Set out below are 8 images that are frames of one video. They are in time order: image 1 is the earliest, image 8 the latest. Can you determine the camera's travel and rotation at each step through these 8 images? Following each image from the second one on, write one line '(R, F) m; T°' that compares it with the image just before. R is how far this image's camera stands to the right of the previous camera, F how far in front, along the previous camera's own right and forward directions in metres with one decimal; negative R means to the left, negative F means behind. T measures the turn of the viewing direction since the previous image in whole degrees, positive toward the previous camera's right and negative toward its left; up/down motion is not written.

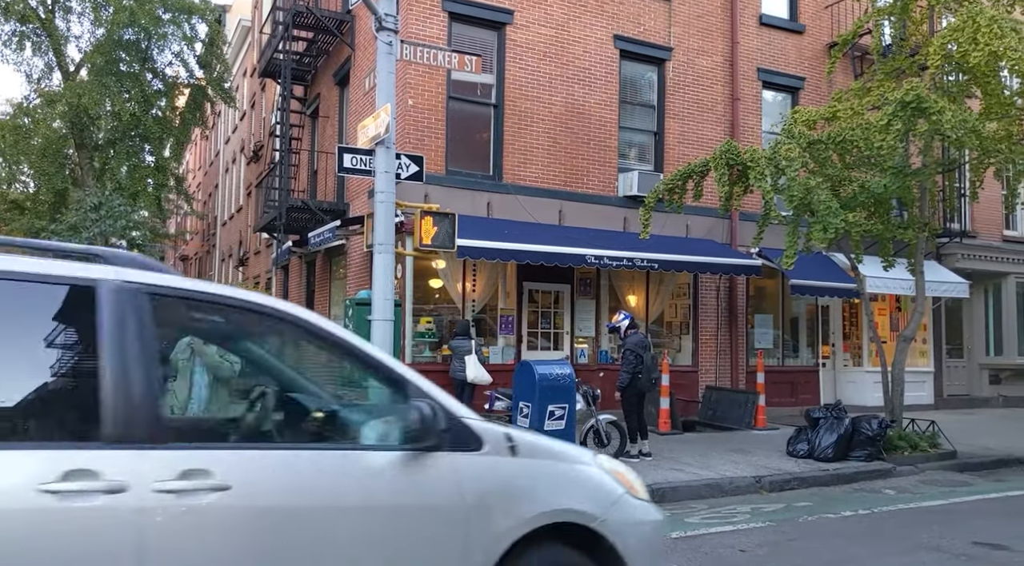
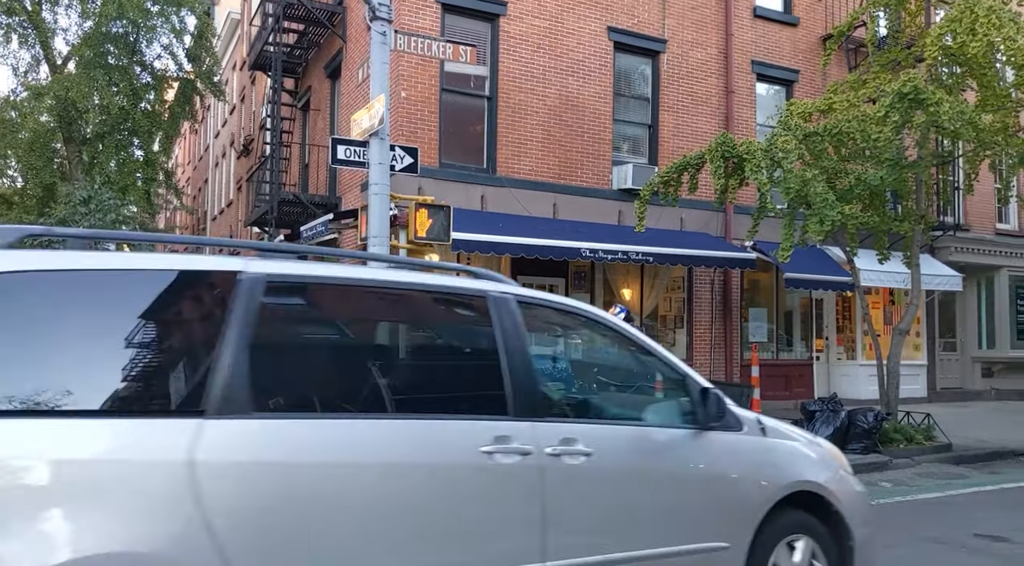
(0.0, +0.1) m; +1°
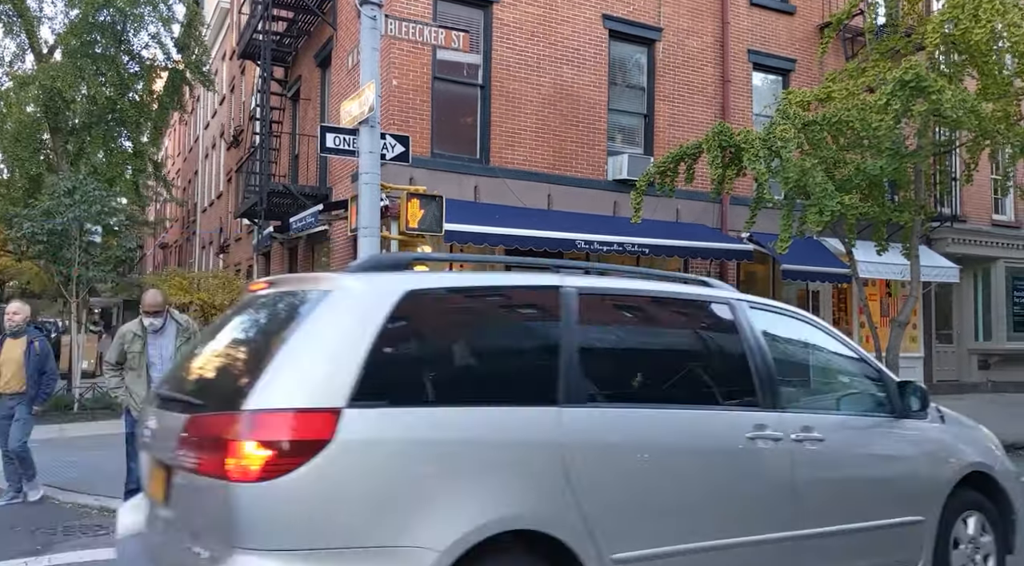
(0.0, +0.2) m; 0°
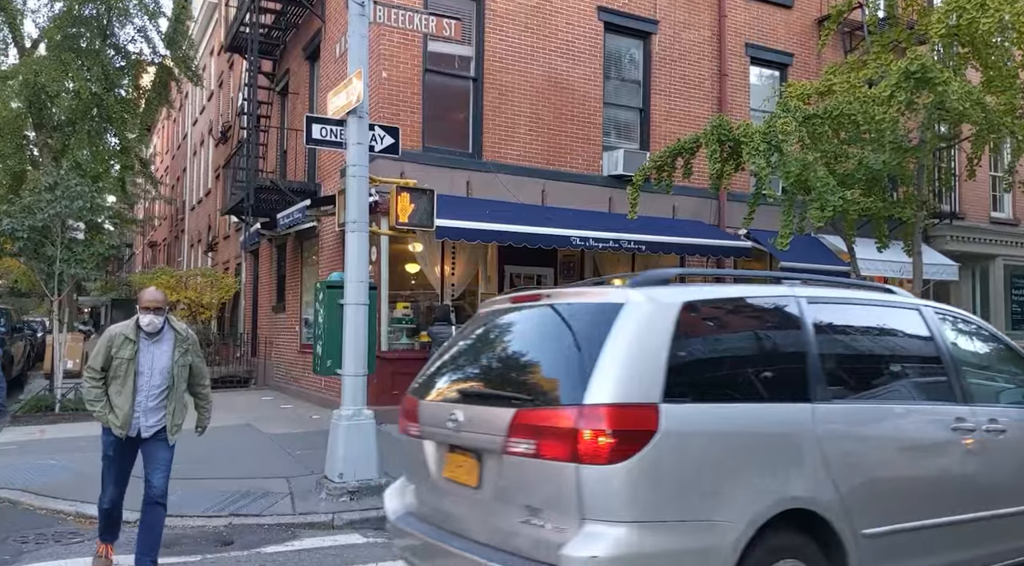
(0.0, +0.3) m; 0°
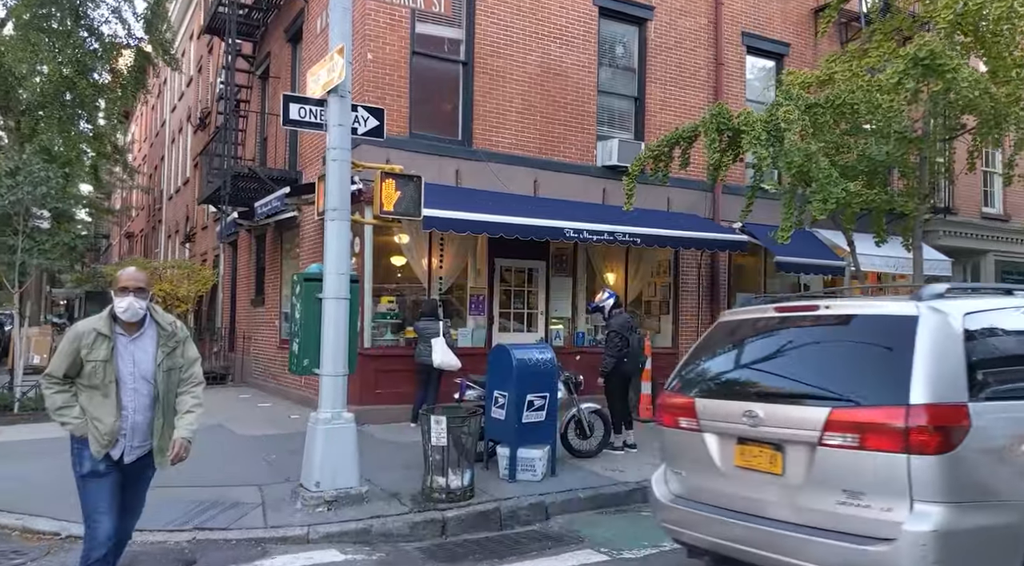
(-0.1, +0.5) m; +1°
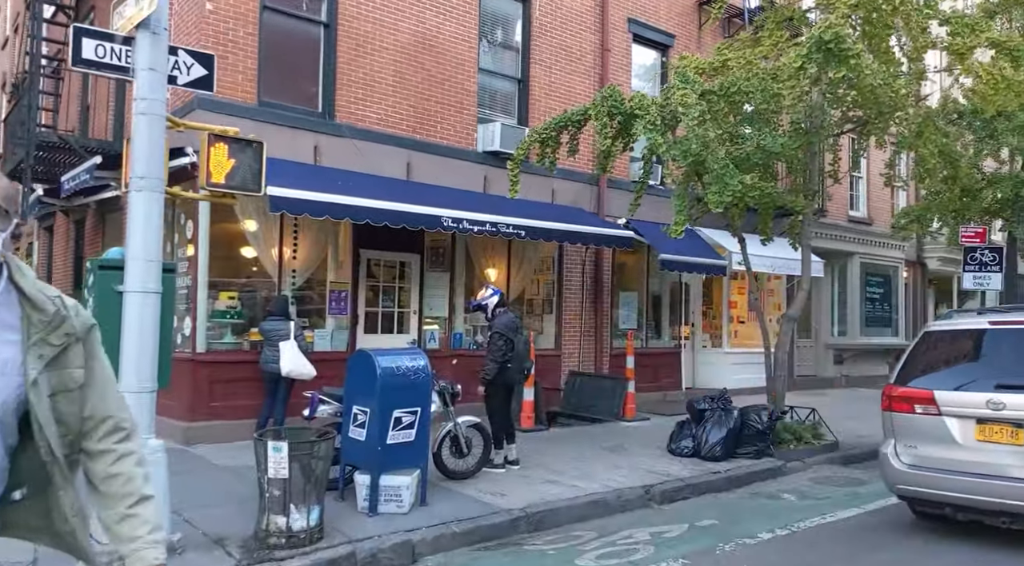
(+0.1, +1.3) m; +9°
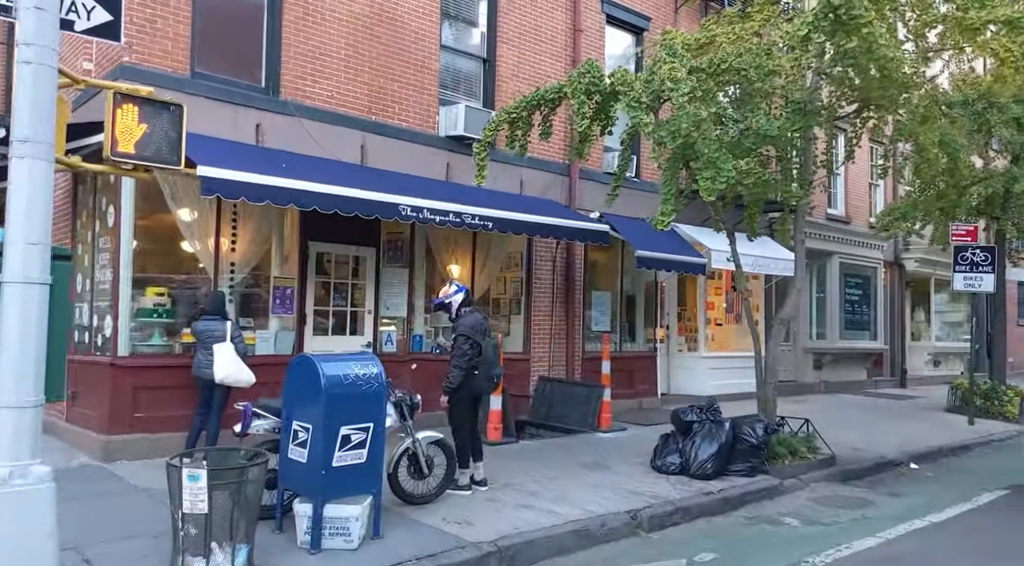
(-0.1, +1.0) m; +3°
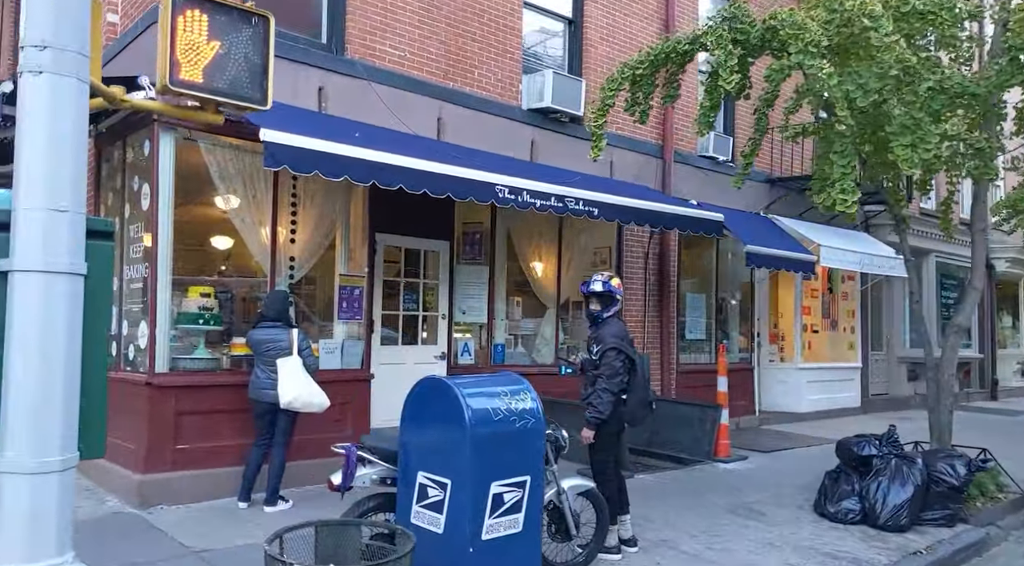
(-1.1, +1.7) m; 0°
